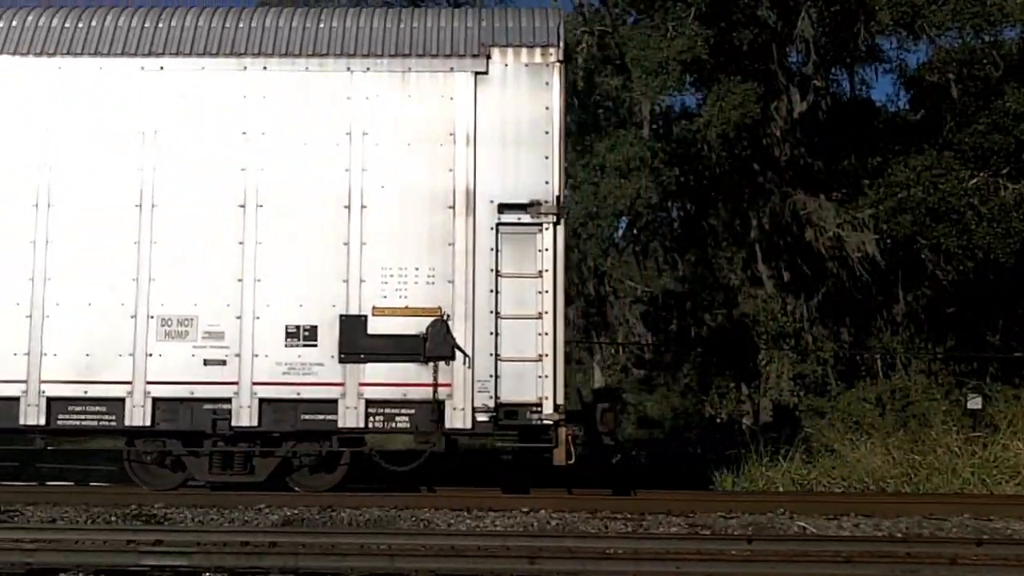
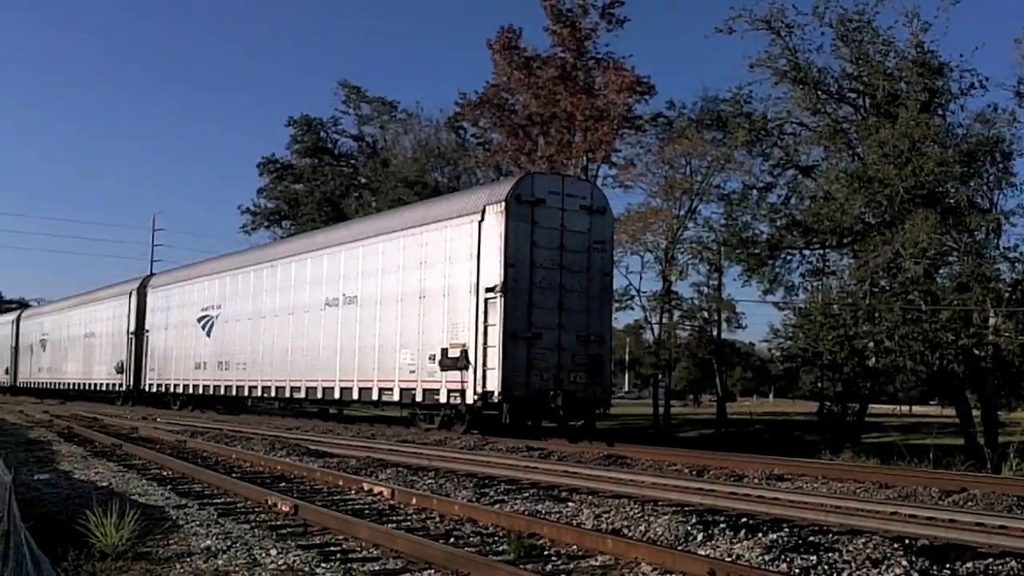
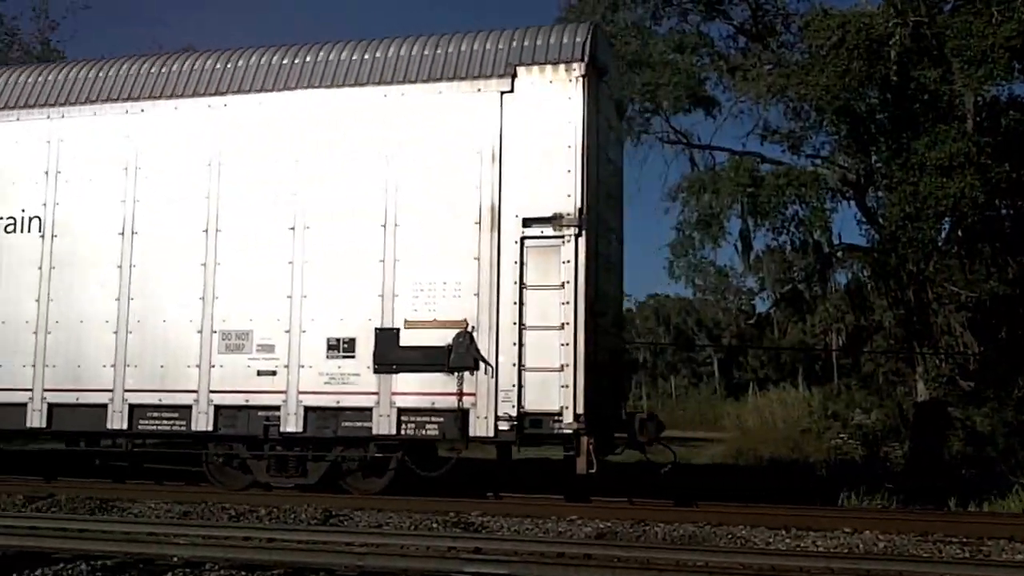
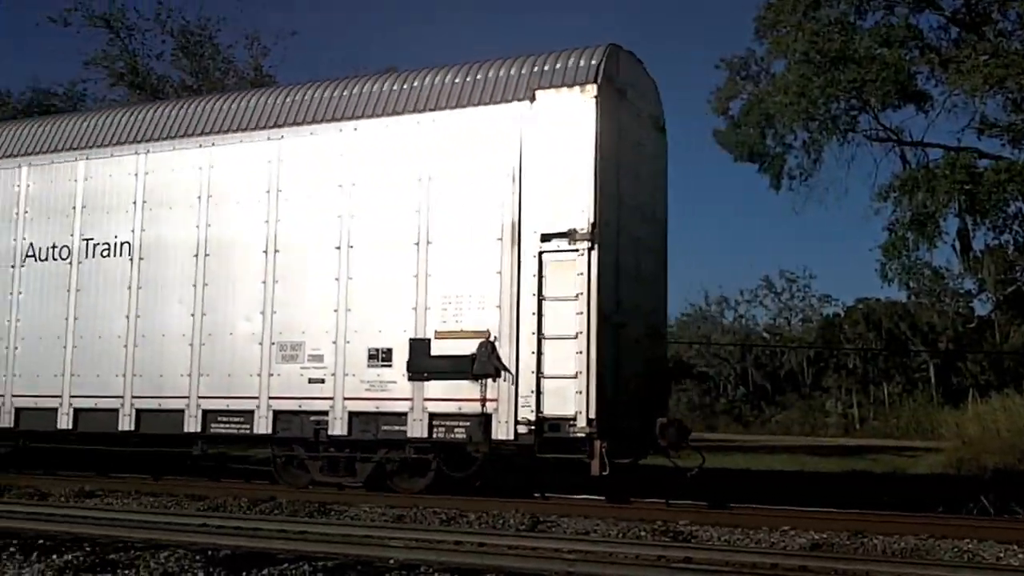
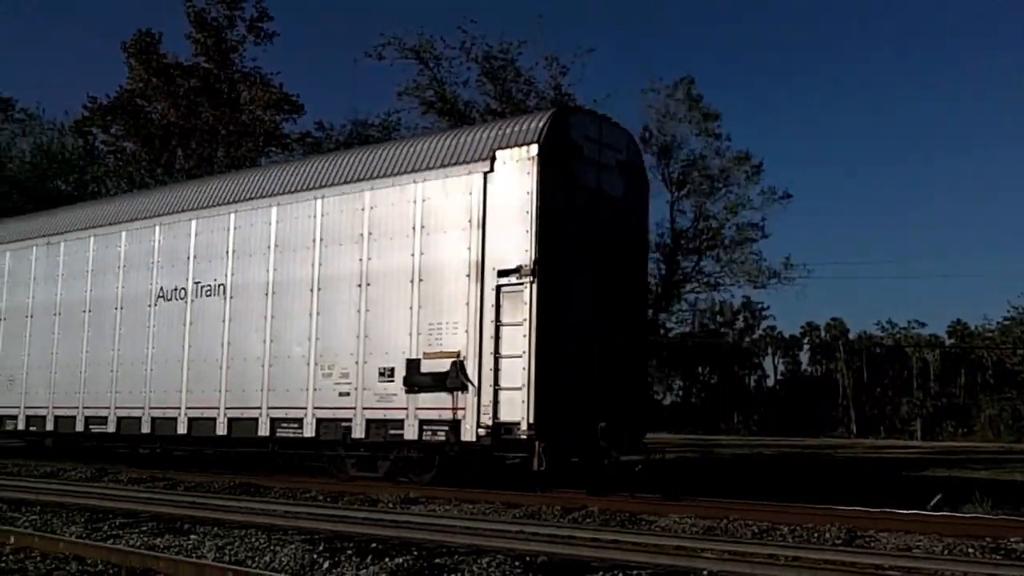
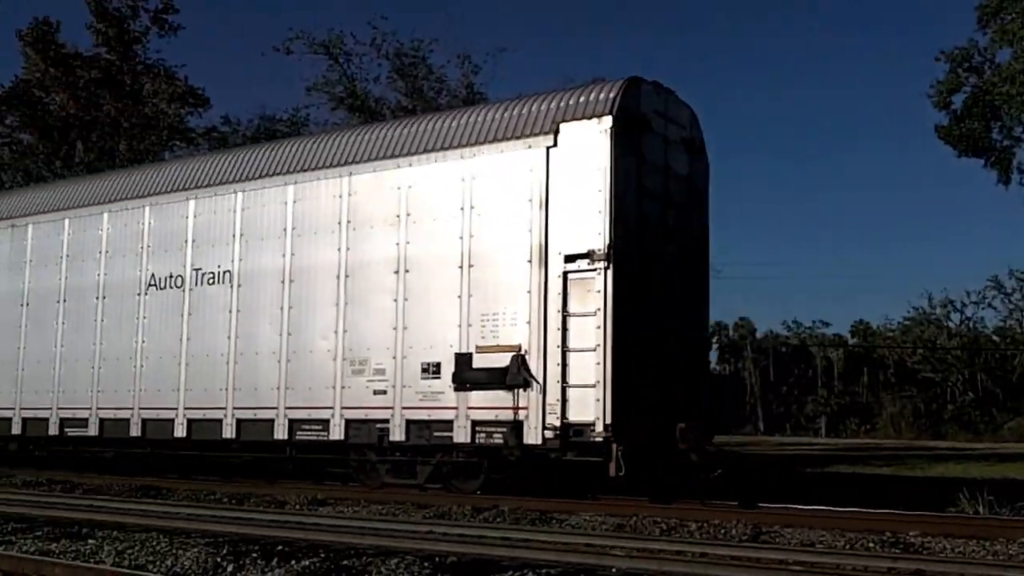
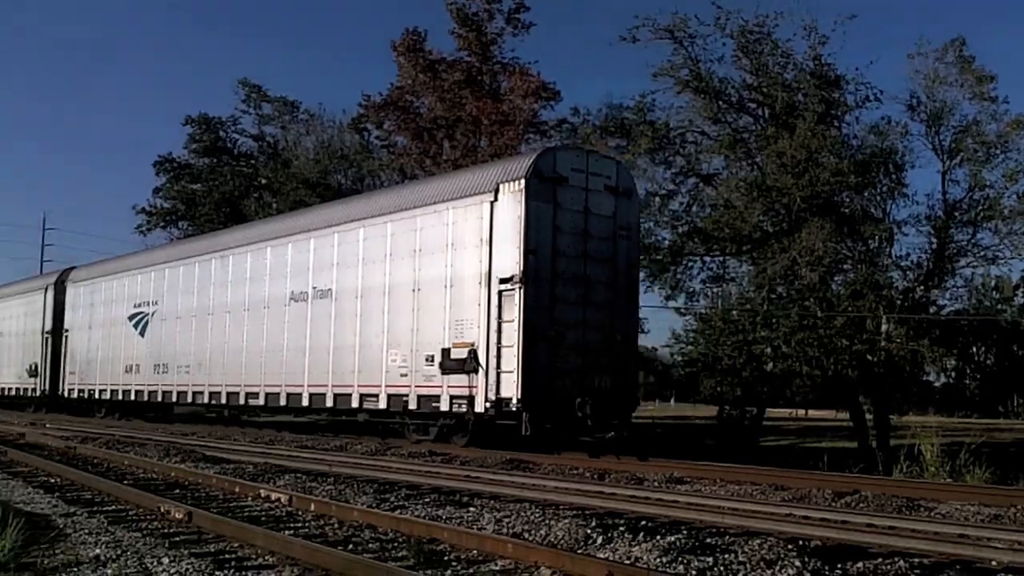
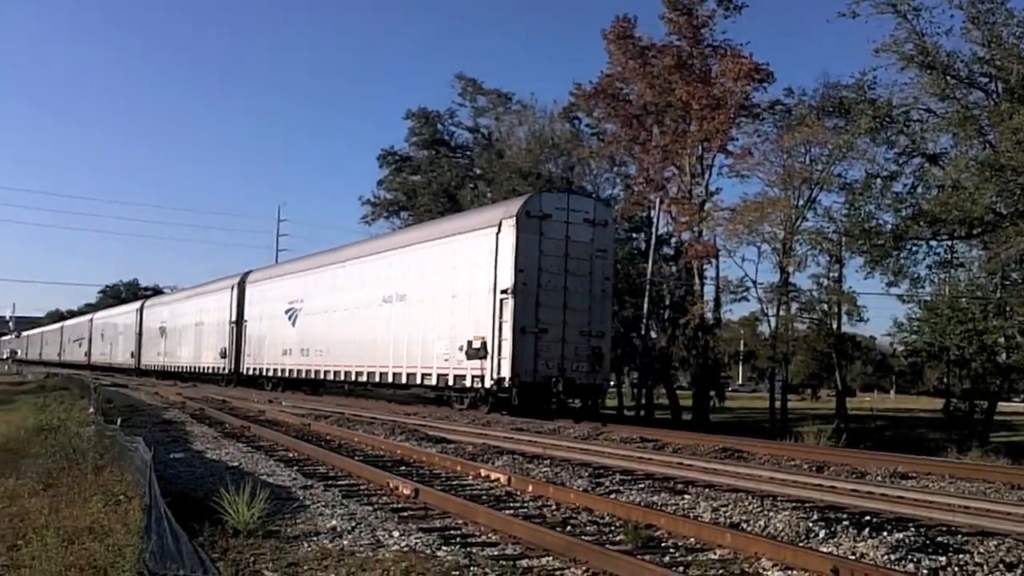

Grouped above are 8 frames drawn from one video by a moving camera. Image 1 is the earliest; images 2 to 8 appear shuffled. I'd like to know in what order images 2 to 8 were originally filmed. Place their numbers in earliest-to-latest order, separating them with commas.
3, 4, 6, 5, 7, 2, 8
